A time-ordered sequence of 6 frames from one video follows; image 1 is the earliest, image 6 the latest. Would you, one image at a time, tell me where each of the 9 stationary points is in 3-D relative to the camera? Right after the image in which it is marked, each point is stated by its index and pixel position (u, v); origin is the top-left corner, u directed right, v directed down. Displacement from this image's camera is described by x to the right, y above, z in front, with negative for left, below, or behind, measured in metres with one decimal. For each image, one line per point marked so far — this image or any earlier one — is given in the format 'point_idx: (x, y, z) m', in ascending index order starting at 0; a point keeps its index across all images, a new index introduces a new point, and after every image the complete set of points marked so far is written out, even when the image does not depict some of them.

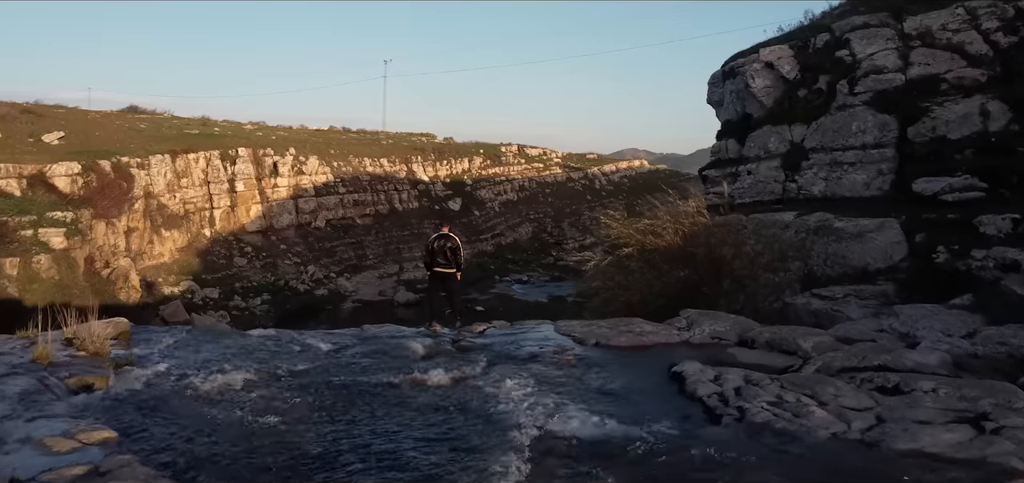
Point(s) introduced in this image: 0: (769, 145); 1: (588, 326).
0: (+4.4, +1.7, +15.2) m
1: (+0.8, -0.9, +9.4) m
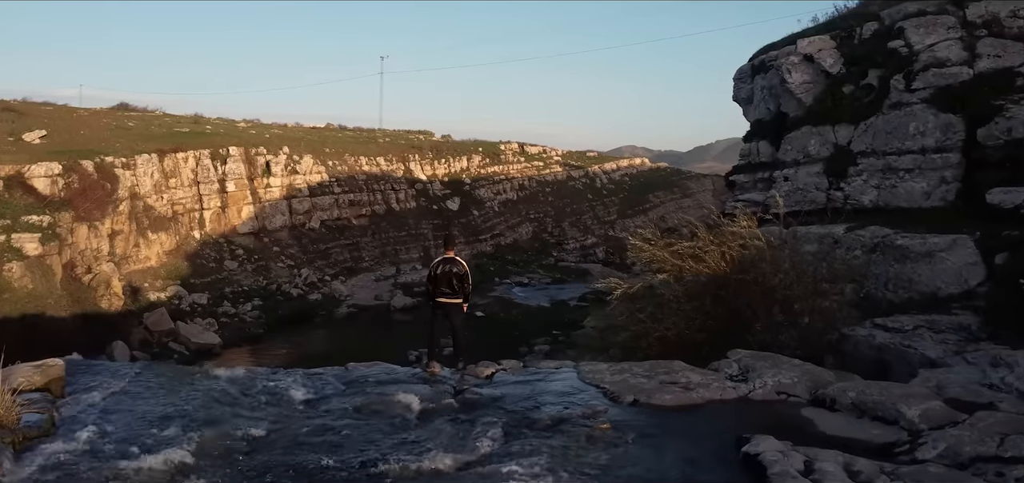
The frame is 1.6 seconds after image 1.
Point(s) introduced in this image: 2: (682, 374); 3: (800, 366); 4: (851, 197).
0: (+4.5, +1.4, +13.5) m
1: (+0.9, -1.2, +7.7) m
2: (+1.5, -1.1, +7.5) m
3: (+2.4, -1.1, +7.4) m
4: (+4.8, +0.6, +12.5) m
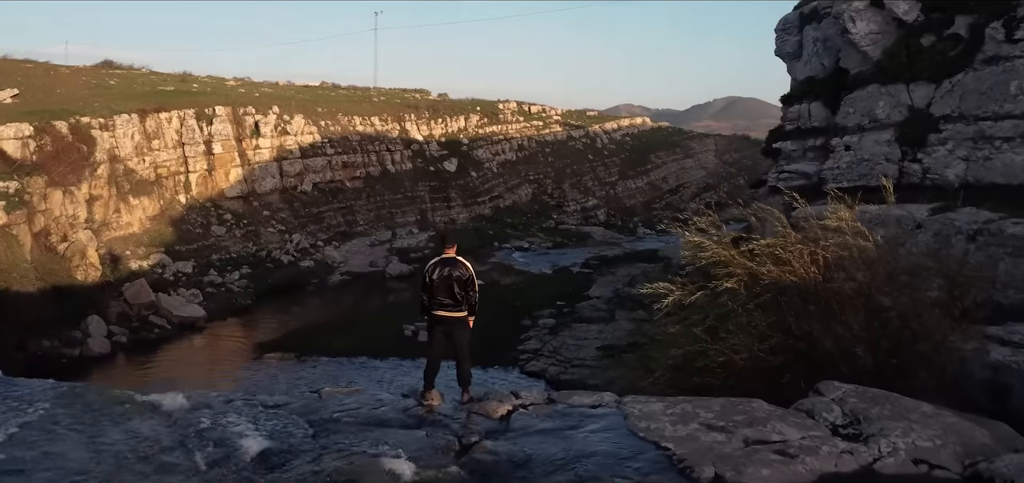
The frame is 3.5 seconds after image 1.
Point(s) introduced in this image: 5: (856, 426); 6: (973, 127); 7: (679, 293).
0: (+4.7, +1.7, +11.4) m
1: (+1.1, -1.2, +5.7) m
2: (+1.6, -1.2, +5.5) m
3: (+2.6, -1.1, +5.4) m
4: (+4.9, +0.8, +10.4) m
5: (+2.2, -1.2, +5.6) m
6: (+5.3, +1.3, +10.1) m
7: (+1.6, -0.5, +8.1) m
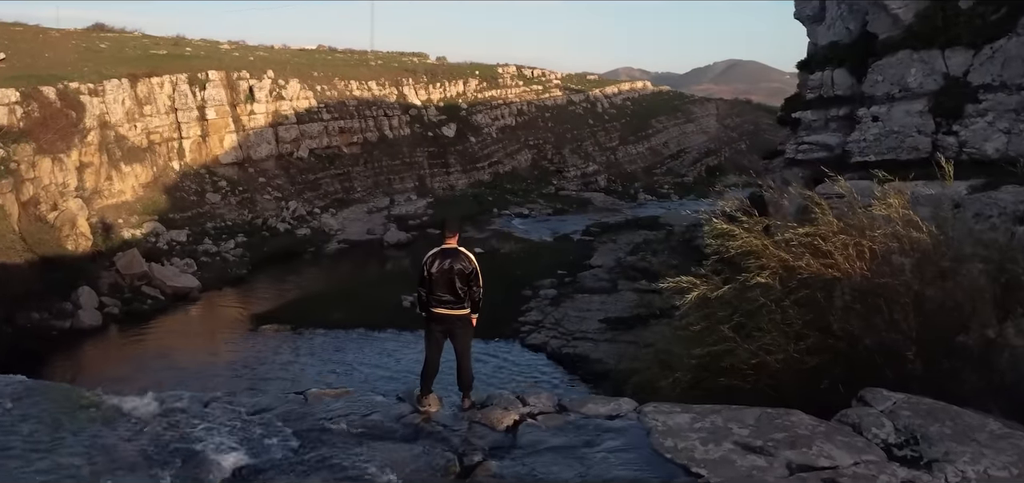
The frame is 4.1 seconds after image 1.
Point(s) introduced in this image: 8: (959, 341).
0: (+4.7, +1.9, +10.6) m
1: (+1.1, -1.1, +5.0) m
2: (+1.7, -1.1, +4.8) m
3: (+2.6, -1.1, +4.7) m
4: (+5.0, +1.1, +9.6) m
5: (+2.2, -1.1, +4.9) m
6: (+5.3, +1.5, +9.3) m
7: (+1.6, -0.4, +7.4) m
8: (+3.0, -0.7, +6.0) m
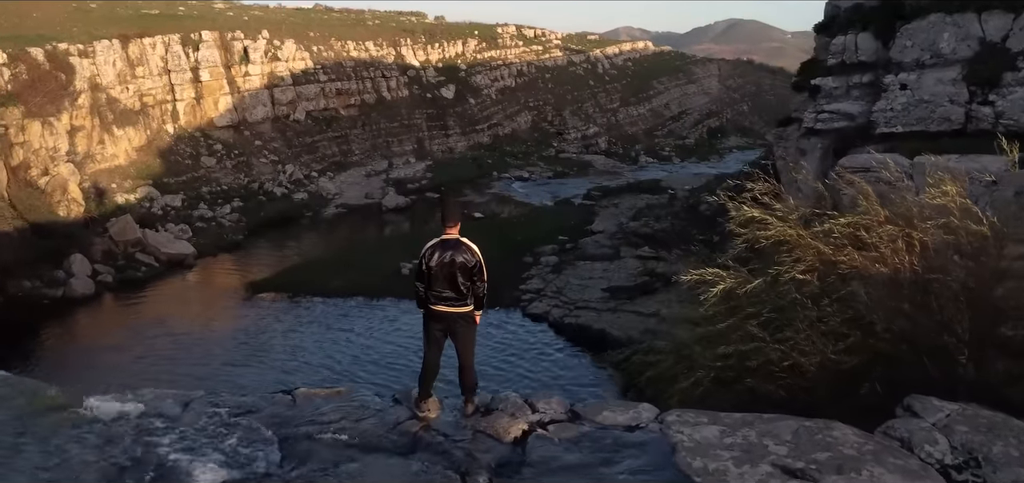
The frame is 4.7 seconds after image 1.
0: (+4.8, +2.2, +9.9) m
1: (+1.2, -1.1, +4.4) m
2: (+1.7, -1.1, +4.3) m
3: (+2.7, -1.1, +4.1) m
4: (+5.0, +1.3, +9.0) m
5: (+2.3, -1.1, +4.3) m
6: (+5.4, +1.7, +8.7) m
7: (+1.7, -0.2, +6.8) m
8: (+3.0, -0.6, +5.4) m
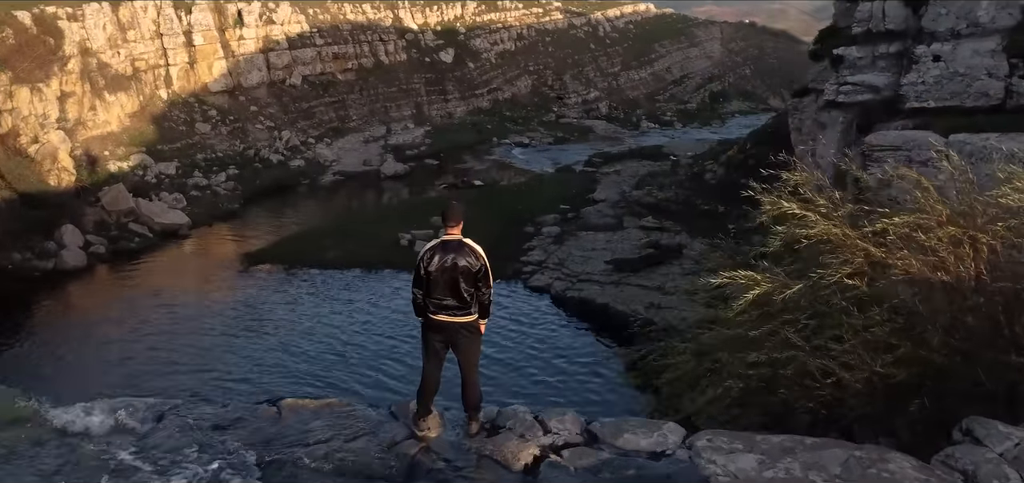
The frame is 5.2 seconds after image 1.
0: (+4.8, +2.4, +9.2) m
1: (+1.2, -1.2, +3.9) m
2: (+1.8, -1.2, +3.7) m
3: (+2.7, -1.1, +3.6) m
4: (+5.1, +1.4, +8.3) m
5: (+2.3, -1.2, +3.7) m
6: (+5.4, +1.8, +8.0) m
7: (+1.7, -0.2, +6.2) m
8: (+3.1, -0.6, +4.9) m
